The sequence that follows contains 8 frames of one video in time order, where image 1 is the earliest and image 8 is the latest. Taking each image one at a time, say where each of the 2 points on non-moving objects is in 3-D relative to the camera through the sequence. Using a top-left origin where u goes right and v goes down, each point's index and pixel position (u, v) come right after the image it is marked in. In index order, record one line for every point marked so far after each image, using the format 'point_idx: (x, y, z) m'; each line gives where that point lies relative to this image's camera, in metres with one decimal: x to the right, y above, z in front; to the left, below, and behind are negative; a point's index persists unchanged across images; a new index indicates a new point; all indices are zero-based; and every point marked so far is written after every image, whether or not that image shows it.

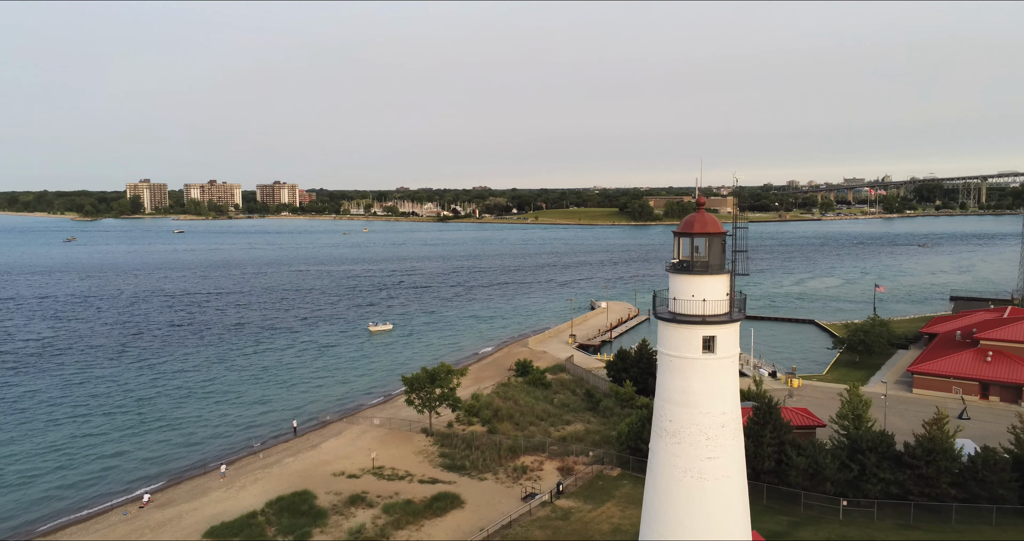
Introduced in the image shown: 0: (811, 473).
0: (+7.9, -5.4, +19.8) m
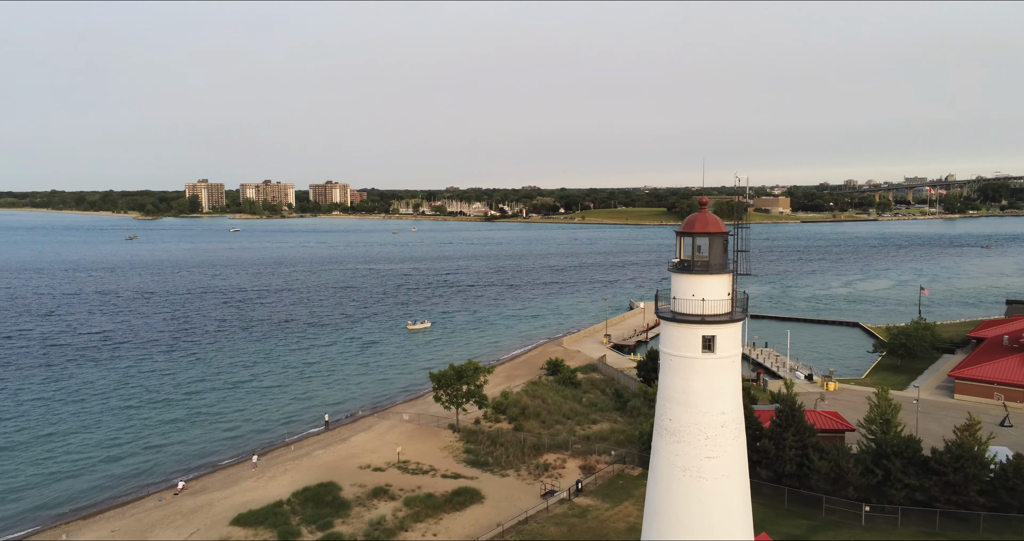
0: (+8.4, -5.4, +19.5) m
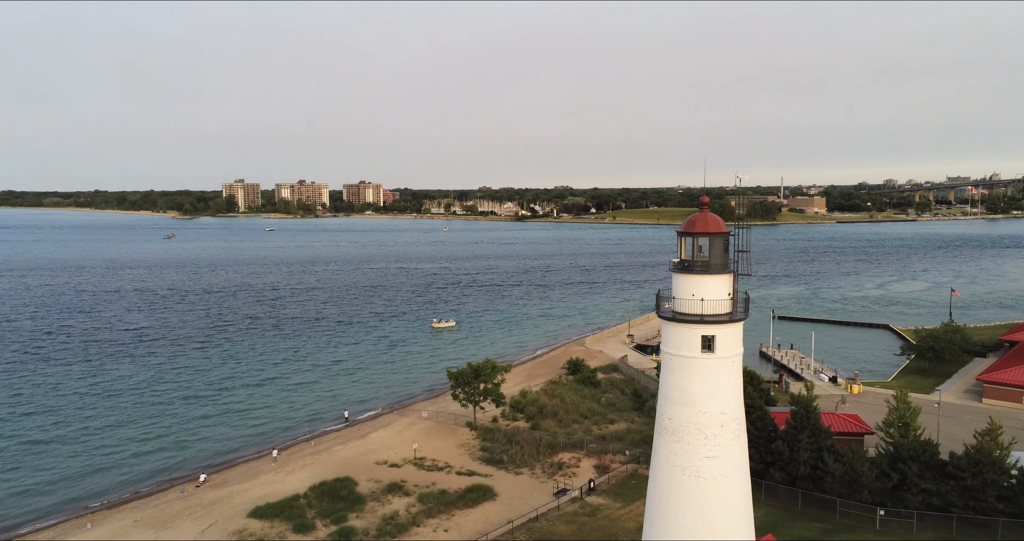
0: (+8.6, -5.4, +19.3) m
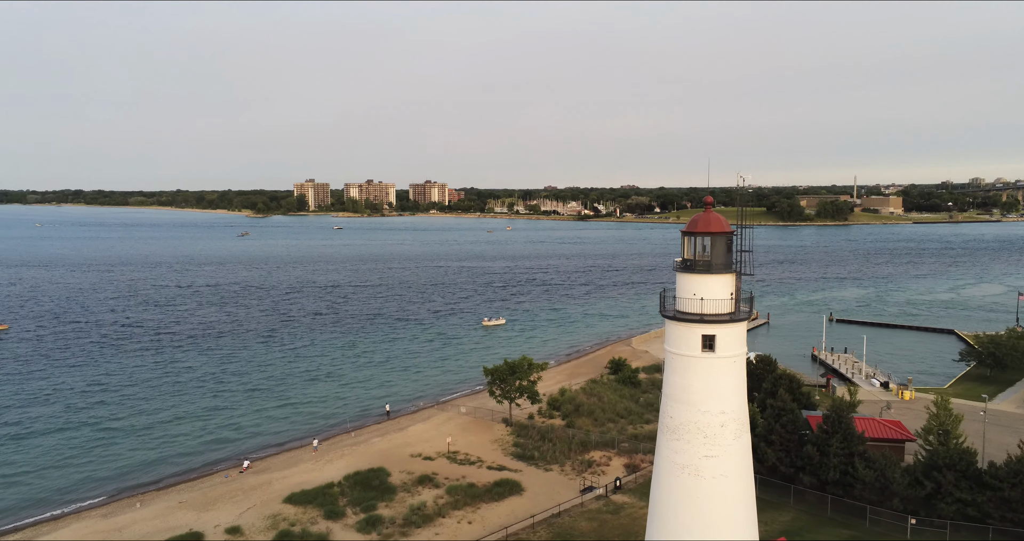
0: (+9.2, -5.5, +18.9) m
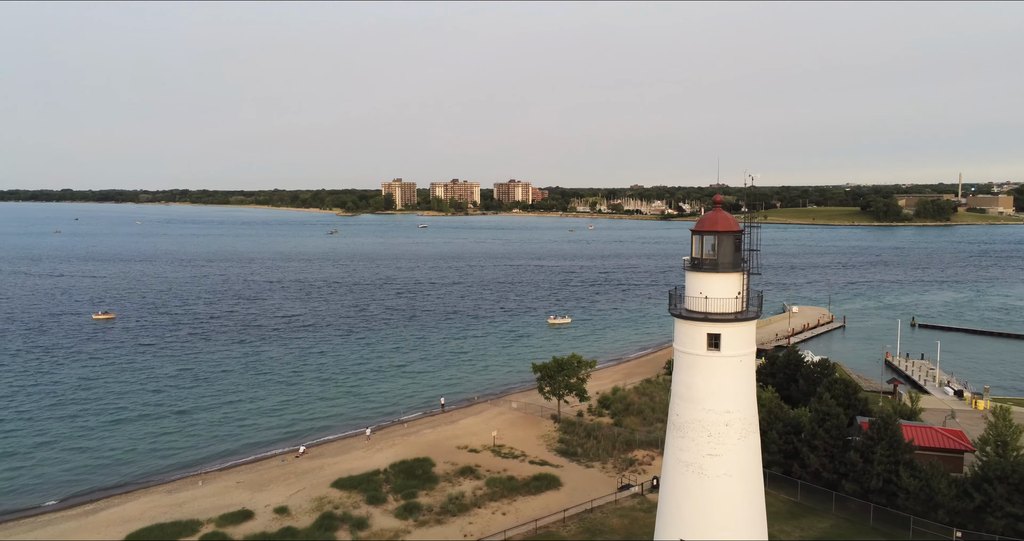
0: (+10.0, -5.5, +18.2) m
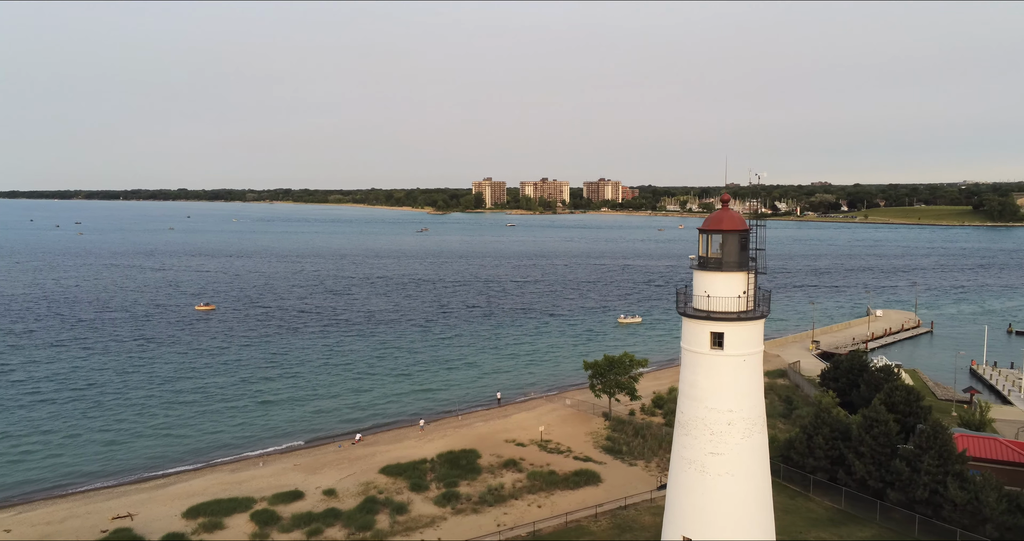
0: (+10.6, -5.6, +17.3) m
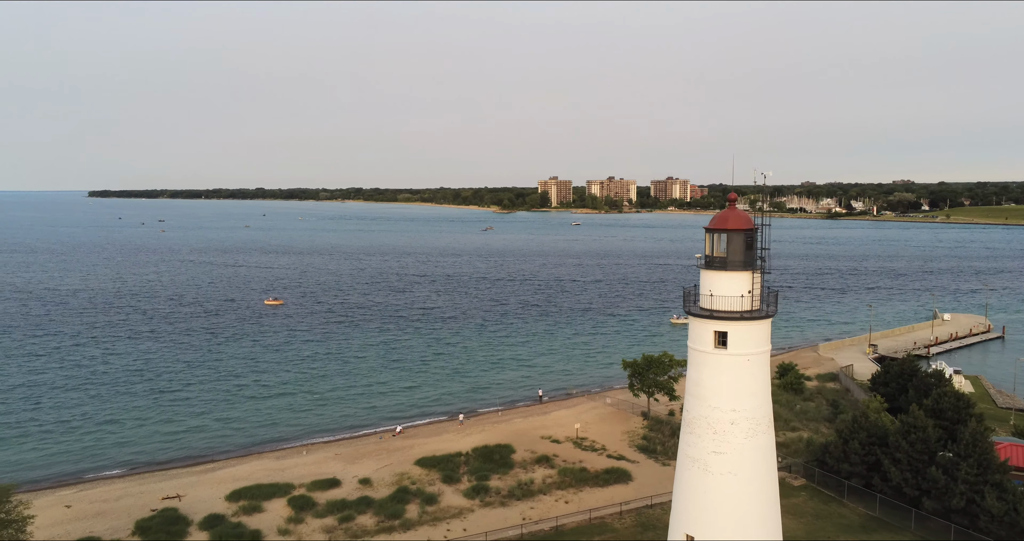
0: (+11.1, -5.6, +16.7) m
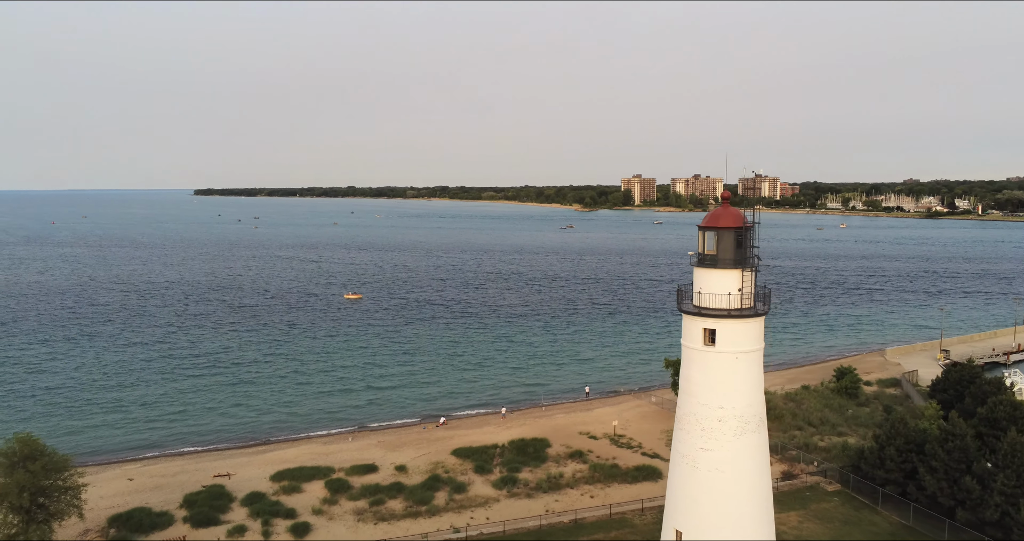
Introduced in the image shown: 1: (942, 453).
0: (+11.3, -5.6, +15.8) m
1: (+10.7, -4.5, +18.5) m
